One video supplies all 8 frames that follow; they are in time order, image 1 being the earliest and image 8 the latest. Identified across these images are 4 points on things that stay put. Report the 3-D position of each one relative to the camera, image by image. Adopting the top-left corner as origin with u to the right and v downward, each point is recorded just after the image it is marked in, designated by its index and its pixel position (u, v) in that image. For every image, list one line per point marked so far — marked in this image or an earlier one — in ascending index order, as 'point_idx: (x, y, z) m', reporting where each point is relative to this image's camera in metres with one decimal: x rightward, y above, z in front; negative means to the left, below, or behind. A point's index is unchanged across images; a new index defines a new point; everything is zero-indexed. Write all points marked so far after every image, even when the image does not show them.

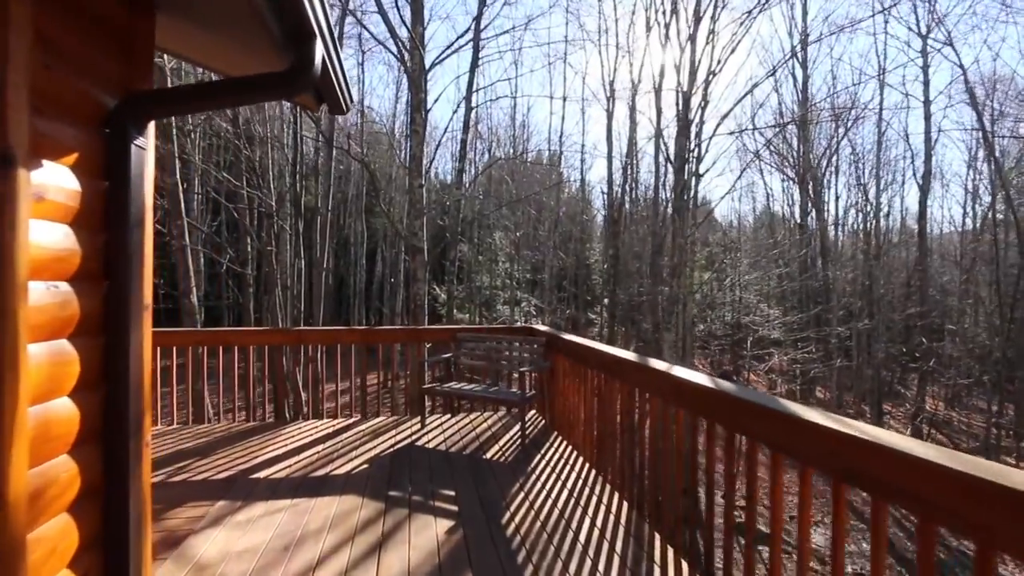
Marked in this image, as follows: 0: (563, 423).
0: (+0.5, -1.4, +5.0) m
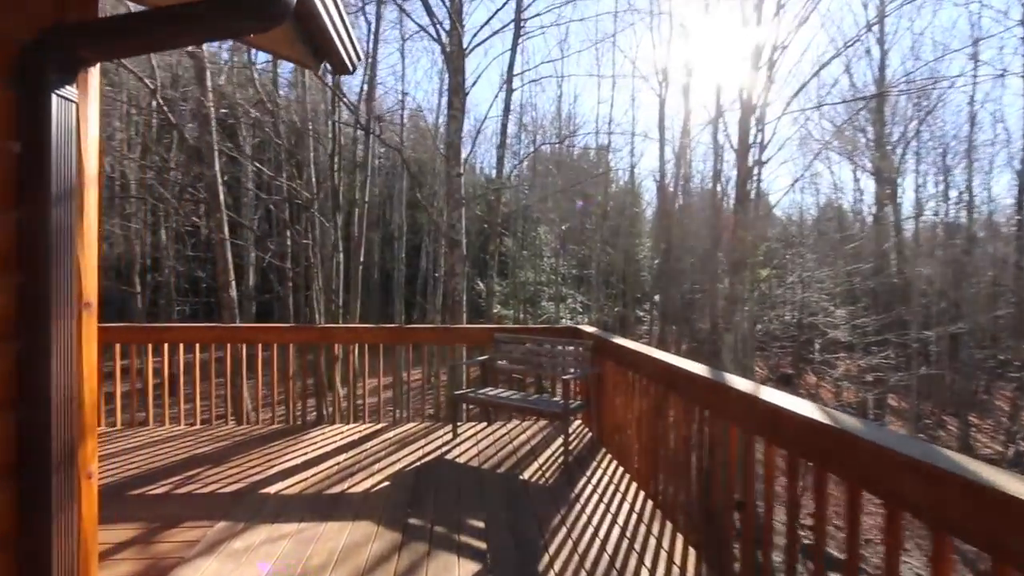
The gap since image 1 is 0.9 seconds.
0: (+0.9, -1.3, +4.3) m
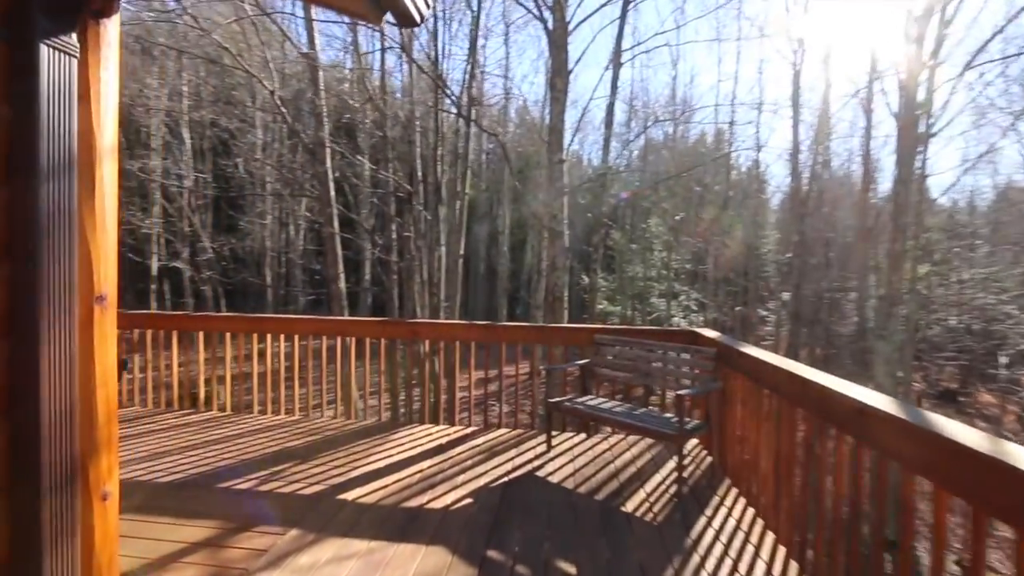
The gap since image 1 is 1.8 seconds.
0: (+1.6, -1.3, +3.5) m
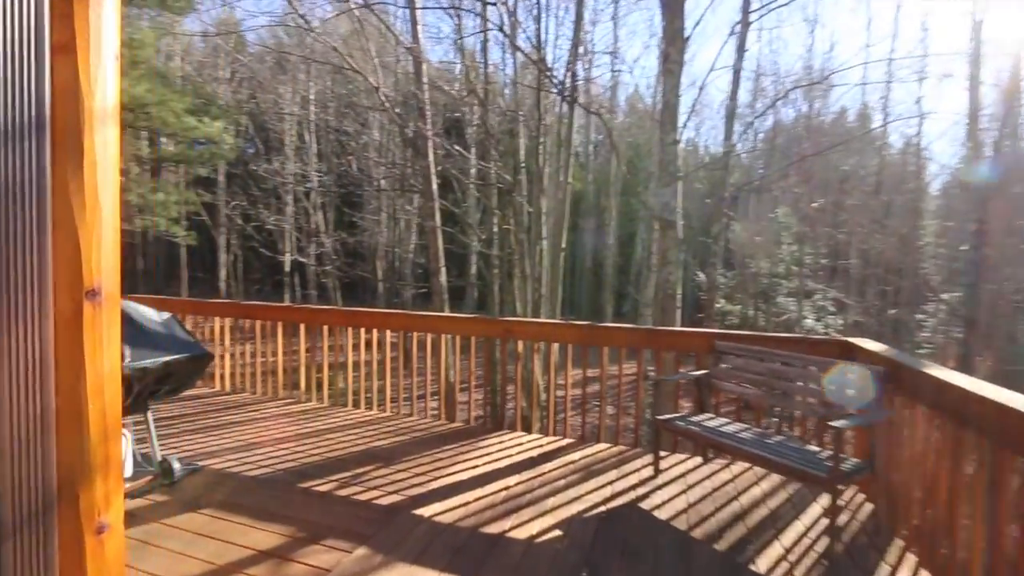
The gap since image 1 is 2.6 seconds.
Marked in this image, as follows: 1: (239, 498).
0: (+2.2, -1.3, +2.7) m
1: (-1.7, -1.3, +3.1) m
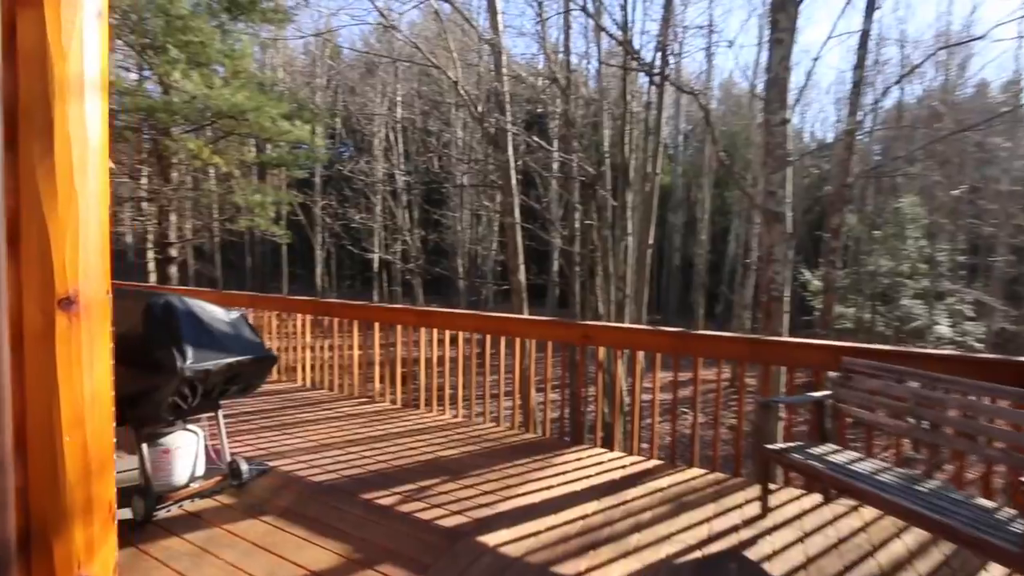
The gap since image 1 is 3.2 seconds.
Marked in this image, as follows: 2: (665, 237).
0: (+2.5, -1.3, +1.9) m
1: (-1.3, -1.3, +3.0) m
2: (+5.1, +1.7, +16.7) m
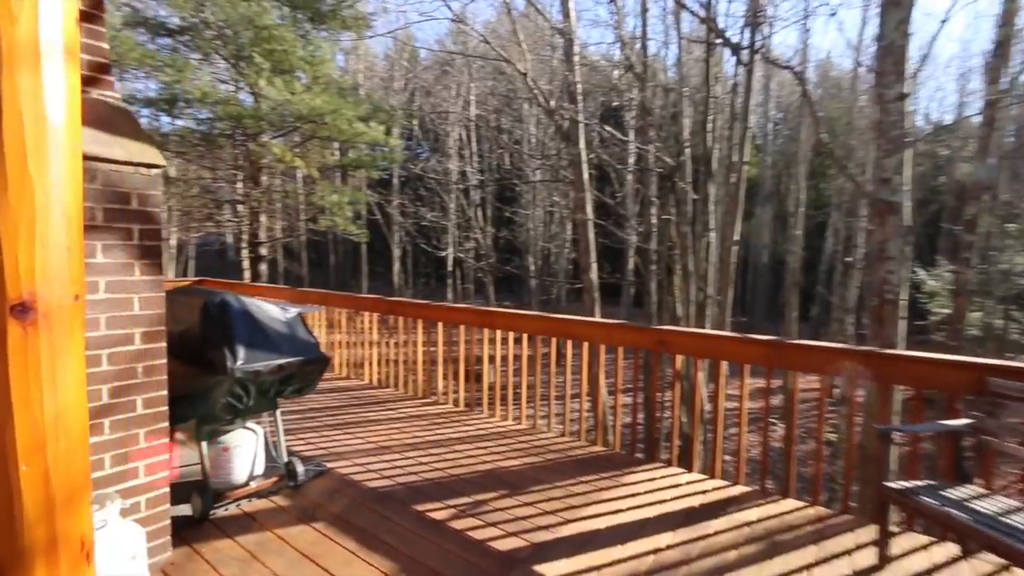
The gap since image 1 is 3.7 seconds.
0: (+2.6, -1.4, +1.3) m
1: (-0.9, -1.3, +2.8) m
2: (+7.5, +1.7, +15.5) m
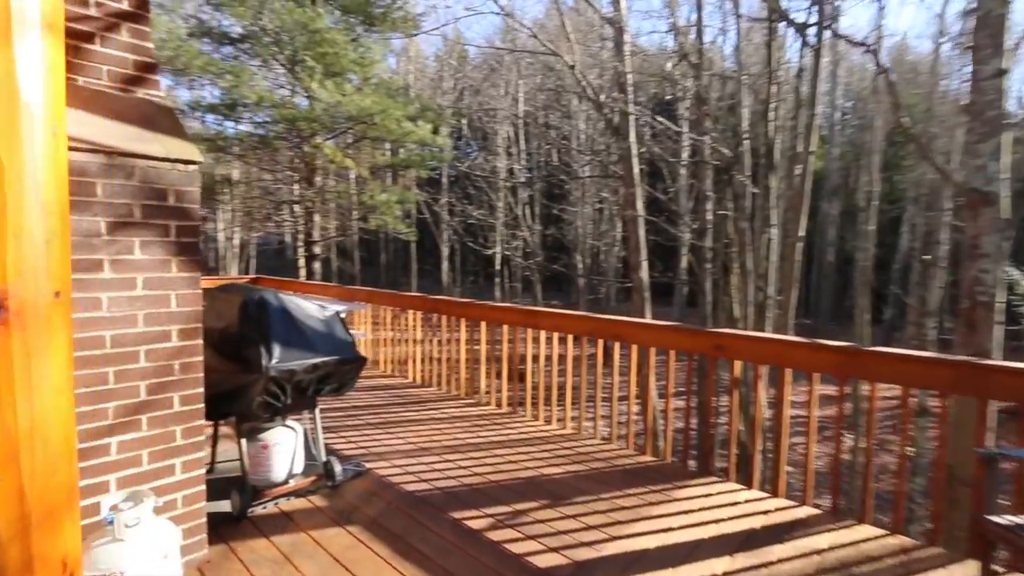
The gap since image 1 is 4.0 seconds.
0: (+2.7, -1.4, +0.8) m
1: (-0.7, -1.3, +2.8) m
2: (+8.9, +1.7, +14.5) m
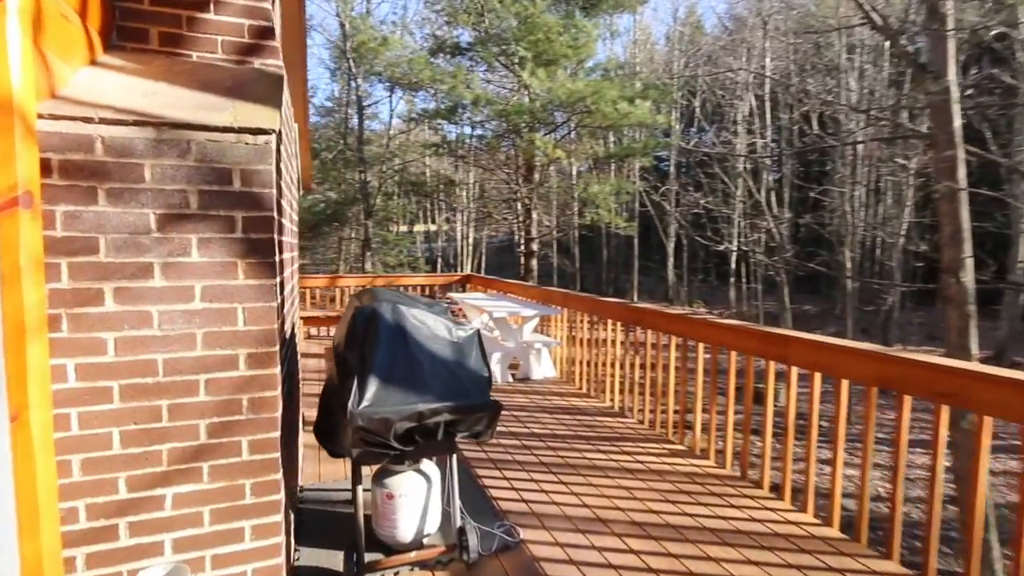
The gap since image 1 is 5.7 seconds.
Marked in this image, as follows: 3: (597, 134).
0: (+2.2, -1.5, -1.3) m
1: (0.0, -1.3, +1.9) m
2: (+13.9, +1.5, +8.2) m
3: (+1.7, +3.2, +10.5) m
